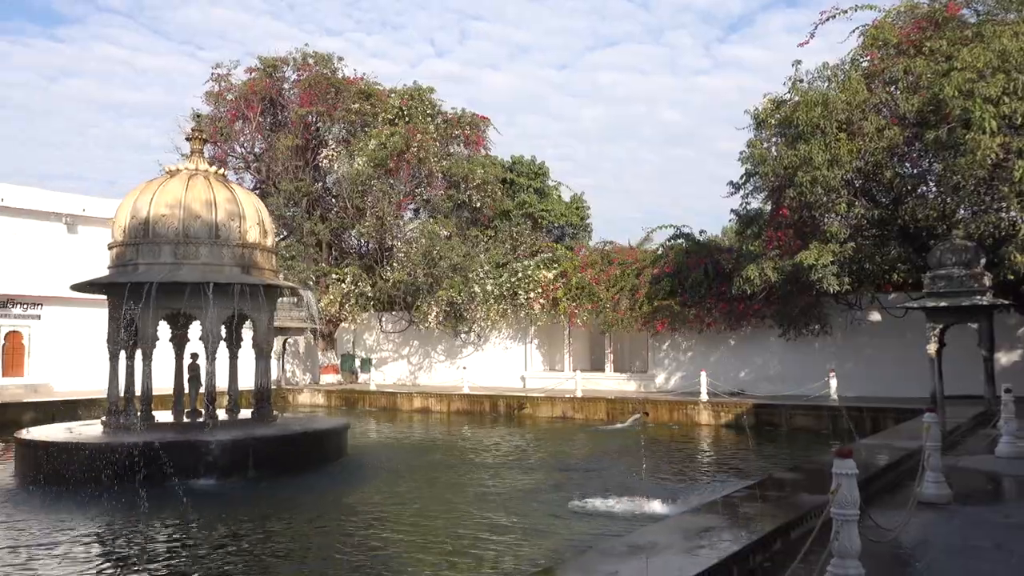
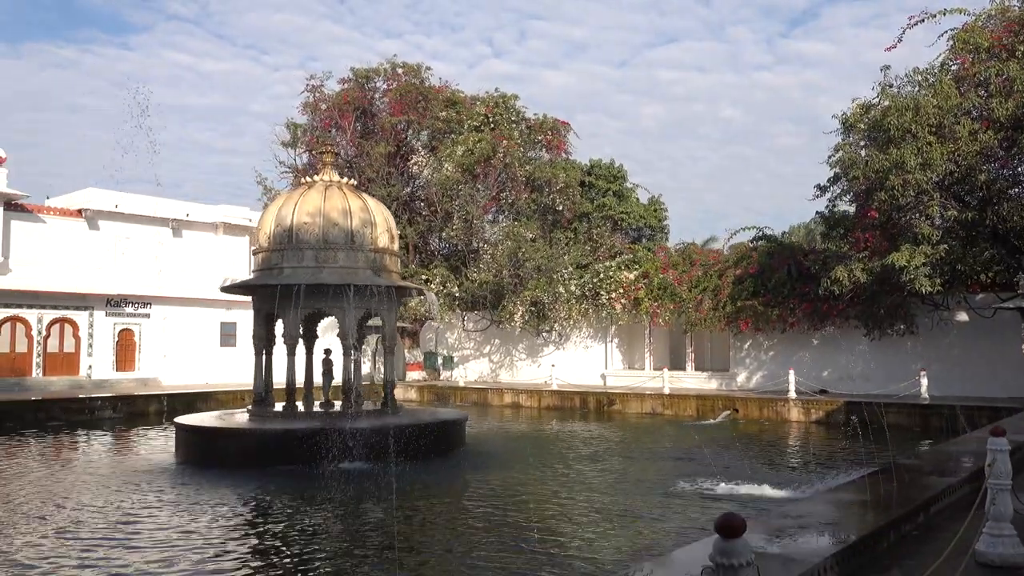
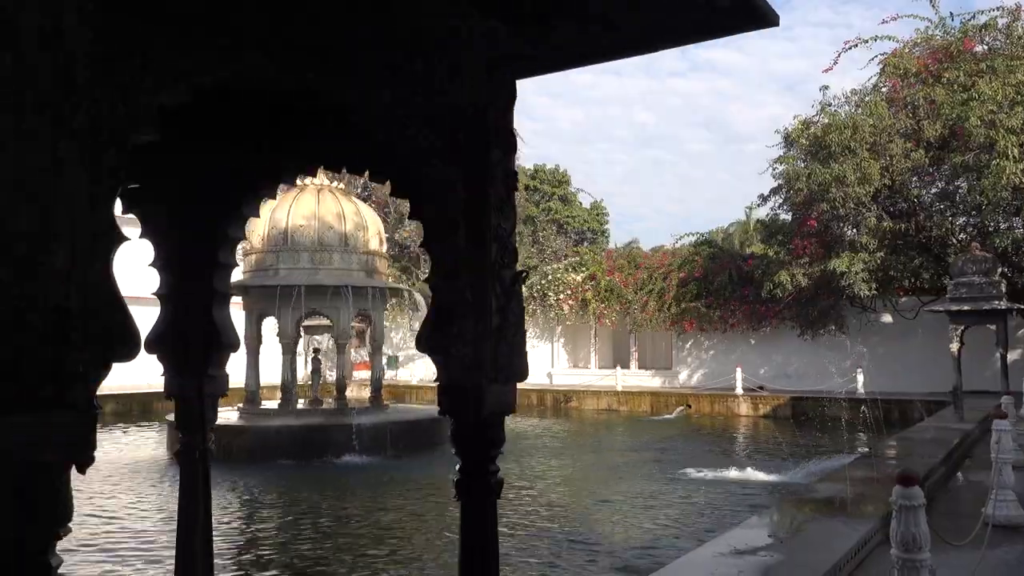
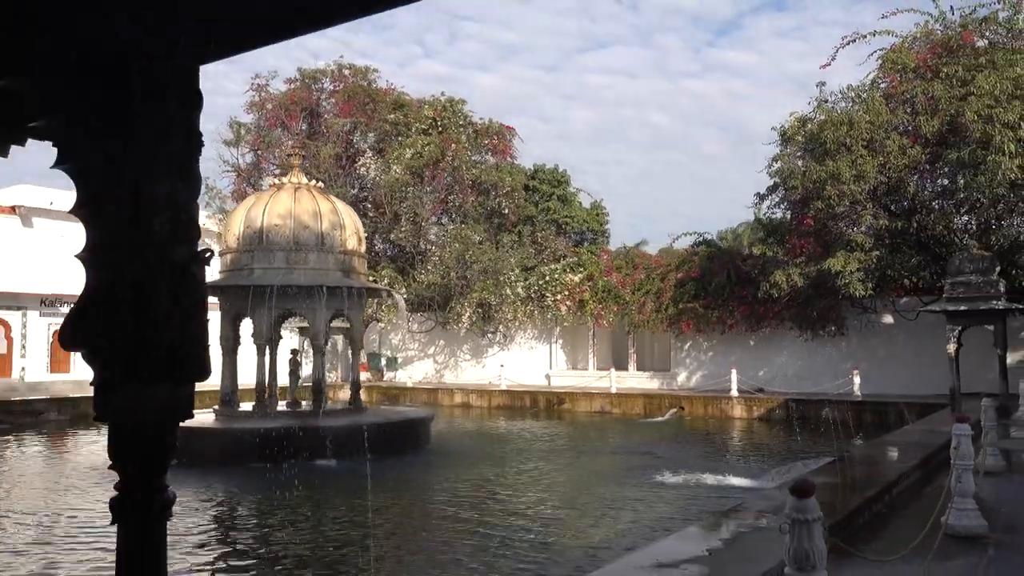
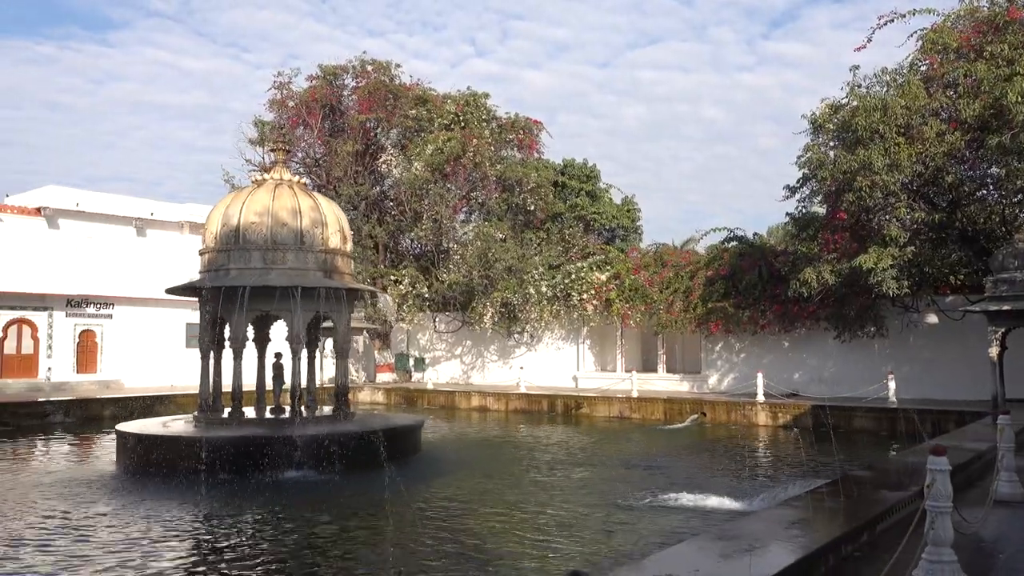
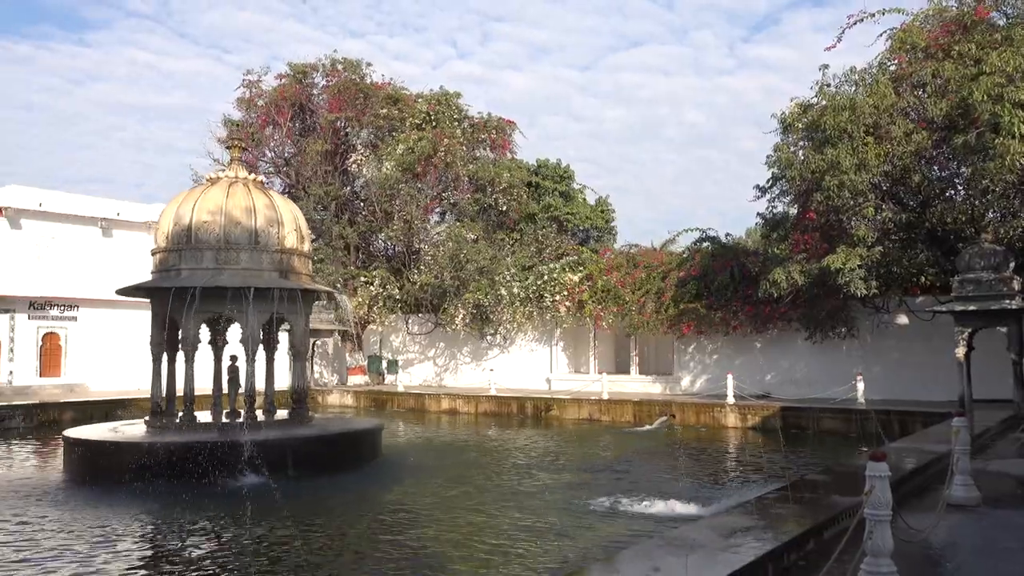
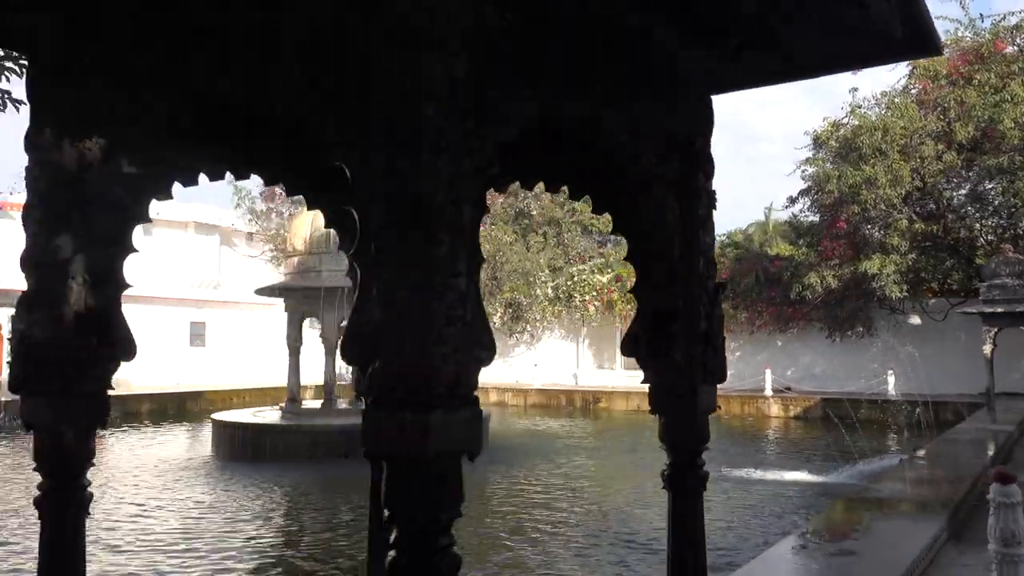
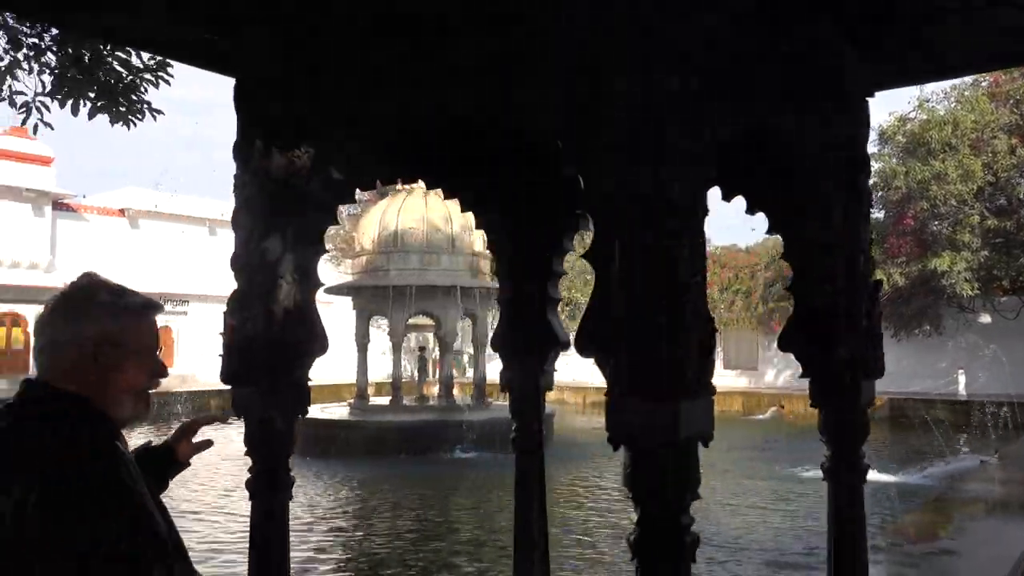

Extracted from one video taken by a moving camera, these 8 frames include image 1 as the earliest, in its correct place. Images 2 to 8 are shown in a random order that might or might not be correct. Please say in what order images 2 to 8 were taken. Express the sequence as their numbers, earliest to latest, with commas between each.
6, 5, 2, 4, 3, 7, 8
